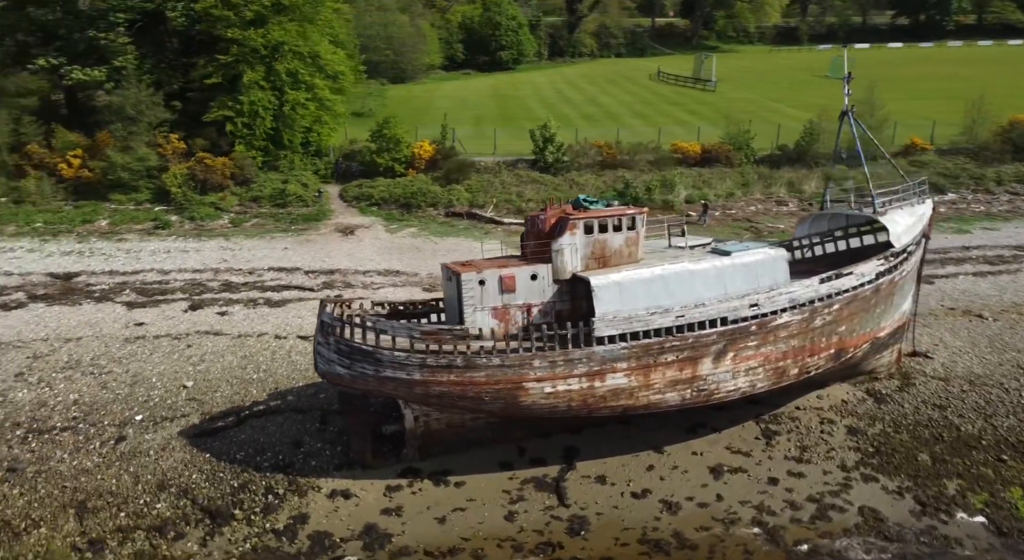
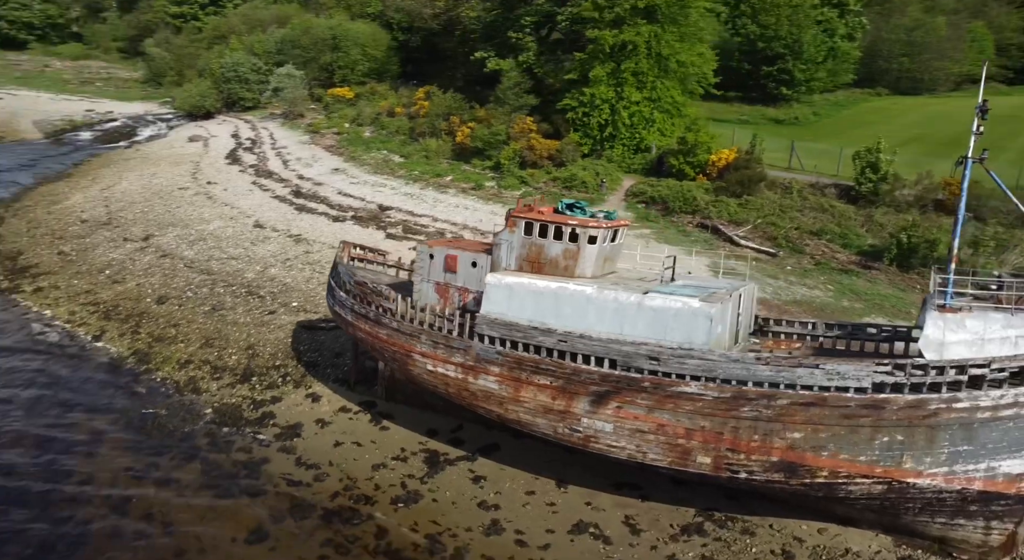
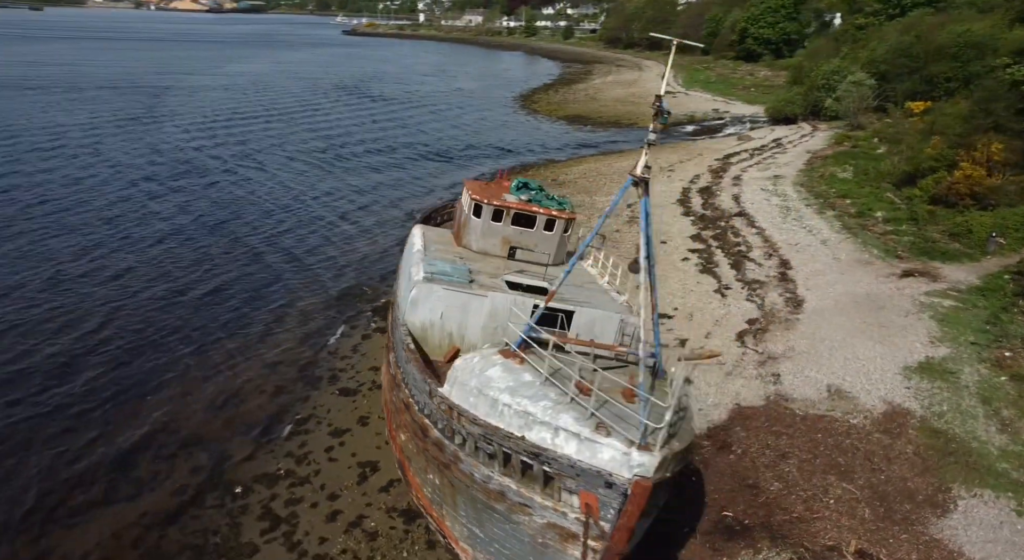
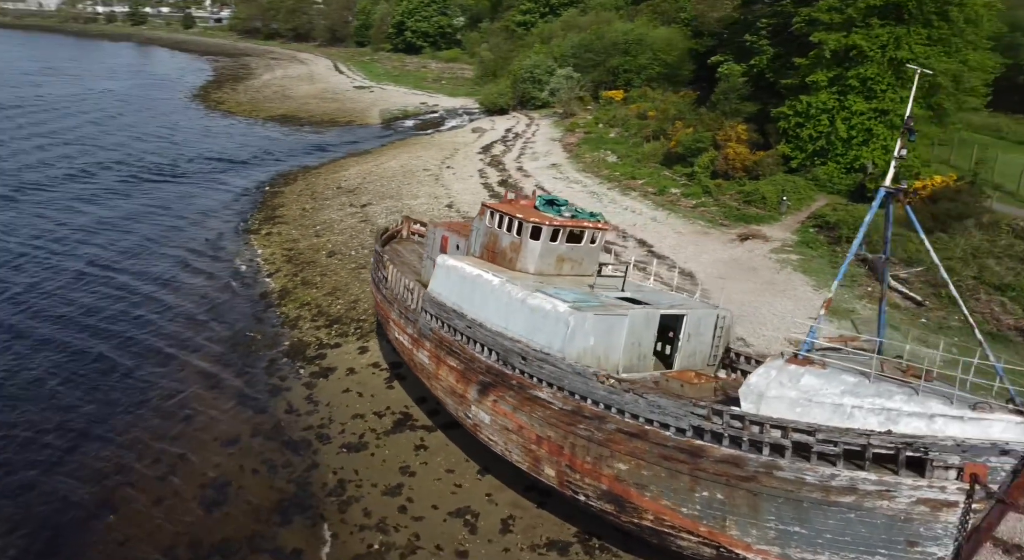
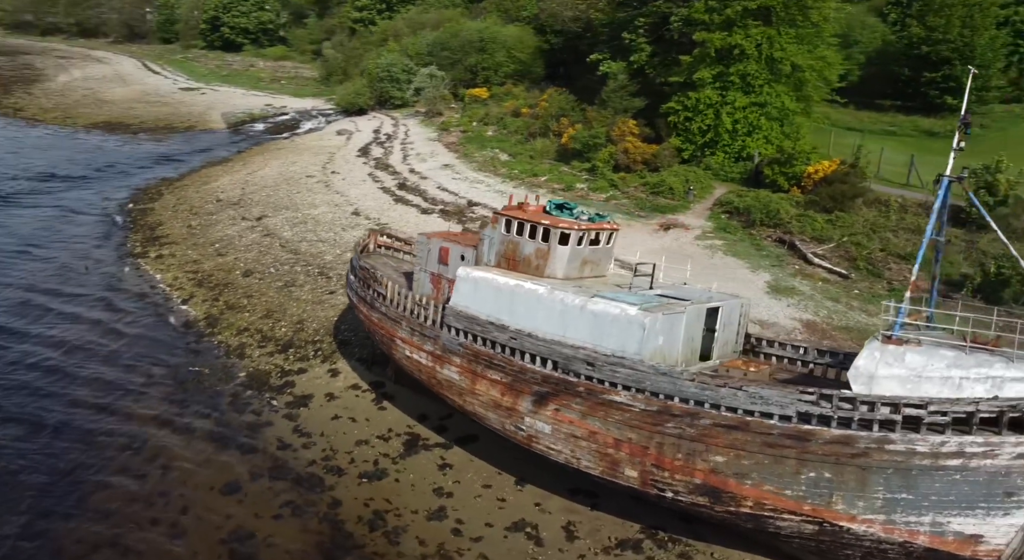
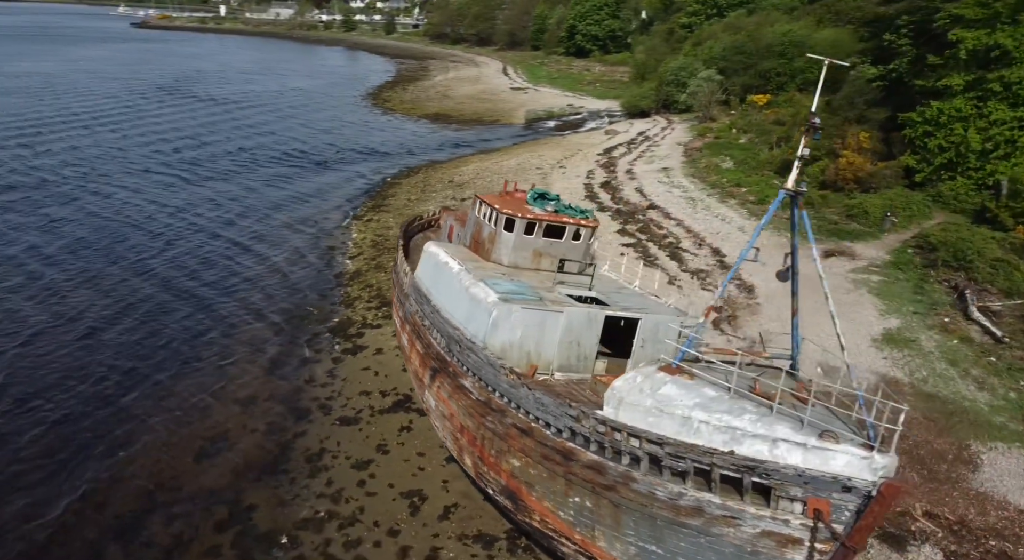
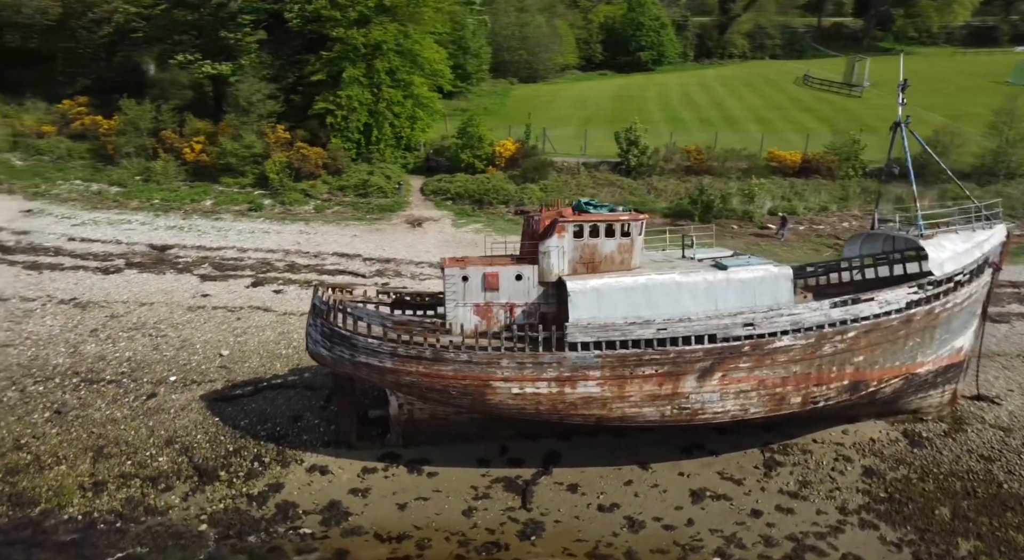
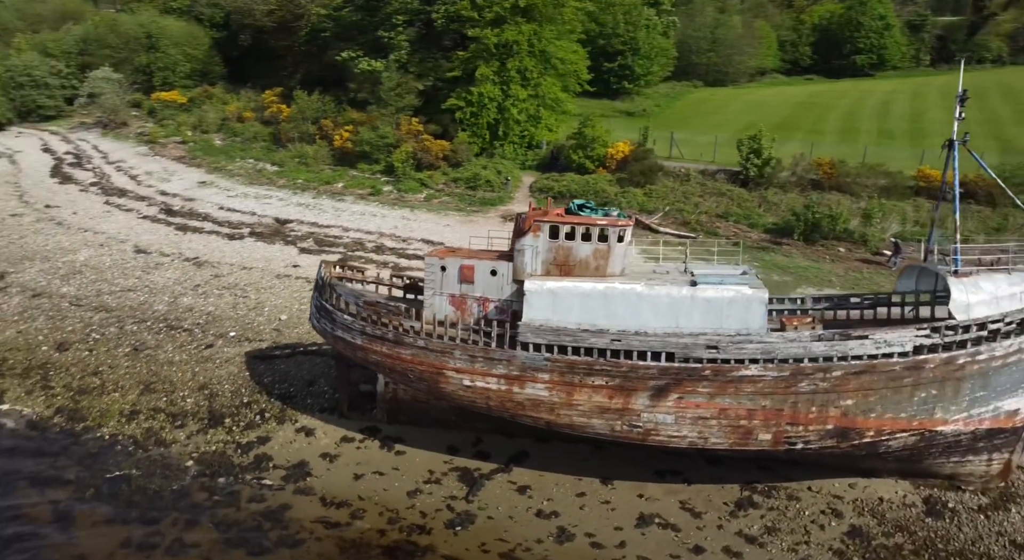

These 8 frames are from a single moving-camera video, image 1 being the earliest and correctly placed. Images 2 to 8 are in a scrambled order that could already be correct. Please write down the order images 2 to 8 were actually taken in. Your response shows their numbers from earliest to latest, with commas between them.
7, 8, 2, 5, 4, 6, 3
